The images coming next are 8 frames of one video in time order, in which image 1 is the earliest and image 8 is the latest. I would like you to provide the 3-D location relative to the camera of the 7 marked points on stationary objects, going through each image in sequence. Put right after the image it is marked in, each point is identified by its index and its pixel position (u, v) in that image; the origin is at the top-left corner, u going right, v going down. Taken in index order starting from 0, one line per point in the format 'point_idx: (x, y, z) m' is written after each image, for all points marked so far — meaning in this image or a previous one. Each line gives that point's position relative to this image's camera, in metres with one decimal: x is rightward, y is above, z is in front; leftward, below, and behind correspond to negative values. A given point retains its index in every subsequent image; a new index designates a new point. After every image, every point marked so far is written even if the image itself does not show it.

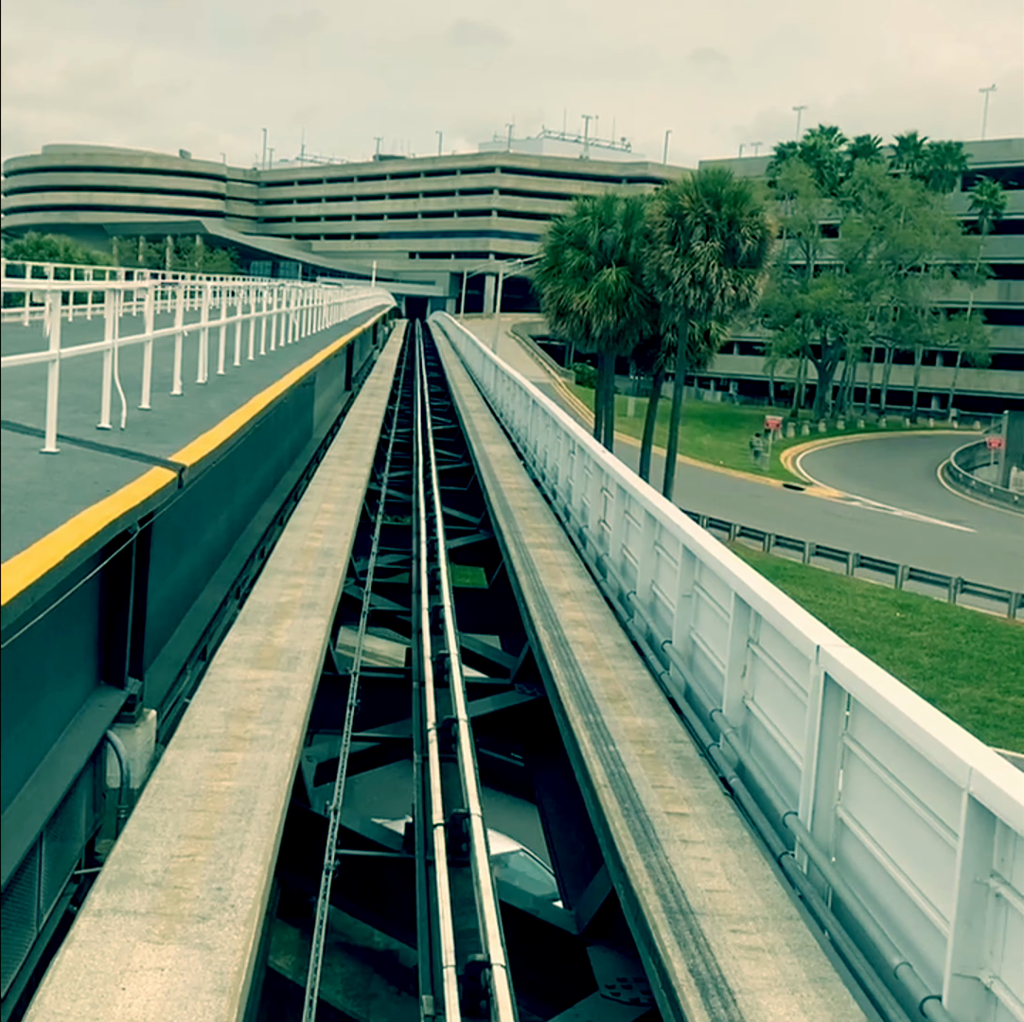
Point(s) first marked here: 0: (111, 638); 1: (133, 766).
0: (-2.2, -0.7, +7.2) m
1: (-2.0, -1.4, +6.9) m
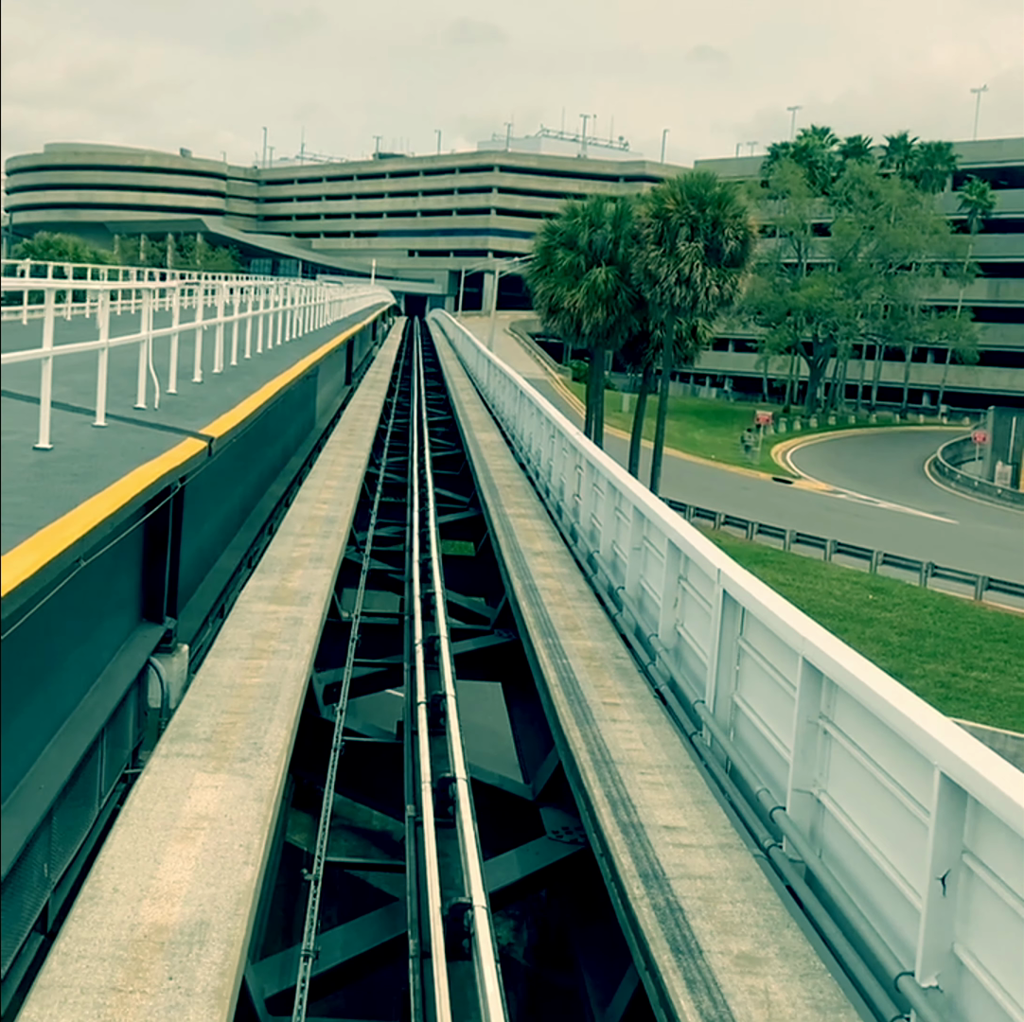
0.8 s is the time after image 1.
0: (-2.4, -0.5, +8.6) m
1: (-2.2, -1.2, +8.3) m
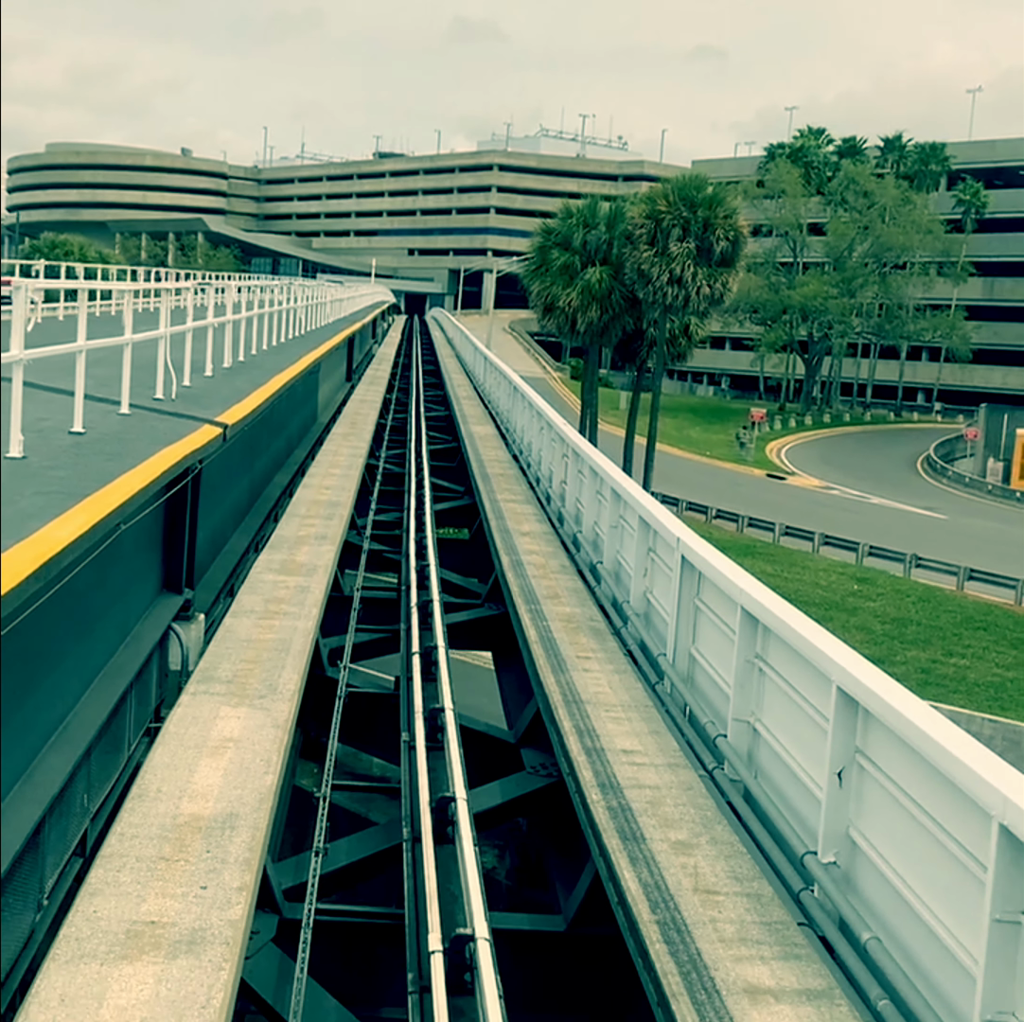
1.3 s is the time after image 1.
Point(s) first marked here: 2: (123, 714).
0: (-2.5, -0.3, +9.4) m
1: (-2.3, -1.0, +9.2) m
2: (-2.4, -1.2, +8.0) m
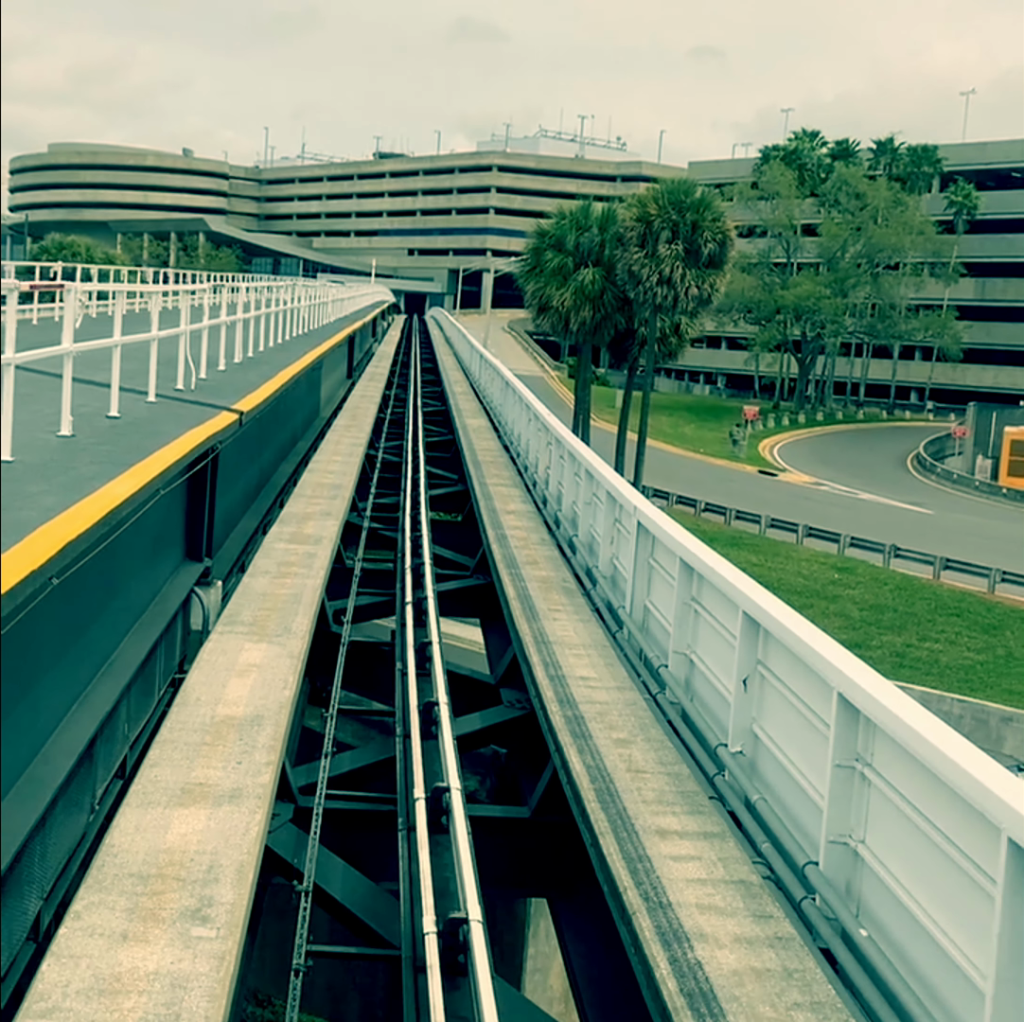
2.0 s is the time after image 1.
0: (-2.6, -0.1, +10.6) m
1: (-2.4, -0.8, +10.4) m
2: (-2.5, -1.0, +9.2) m
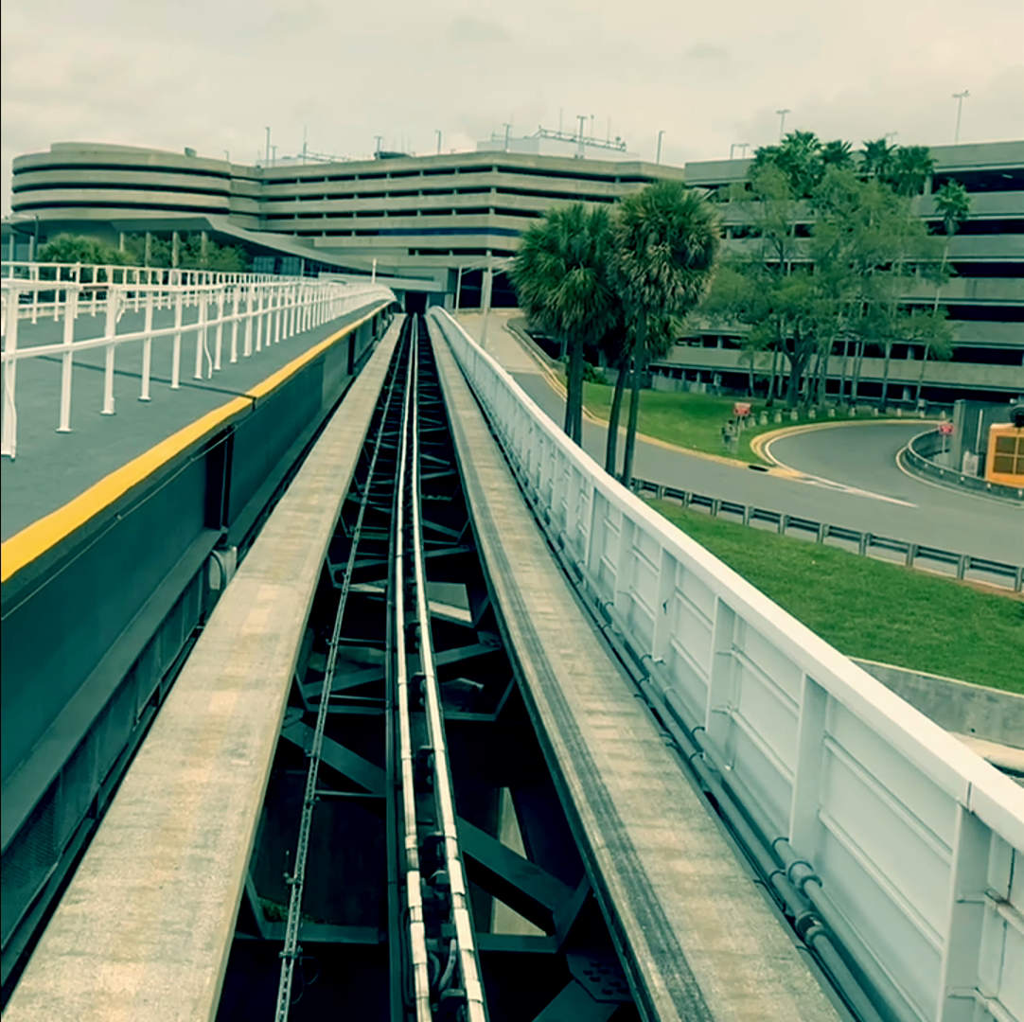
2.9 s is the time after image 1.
0: (-2.8, +0.1, +12.1) m
1: (-2.6, -0.6, +11.8) m
2: (-2.7, -0.8, +10.6) m
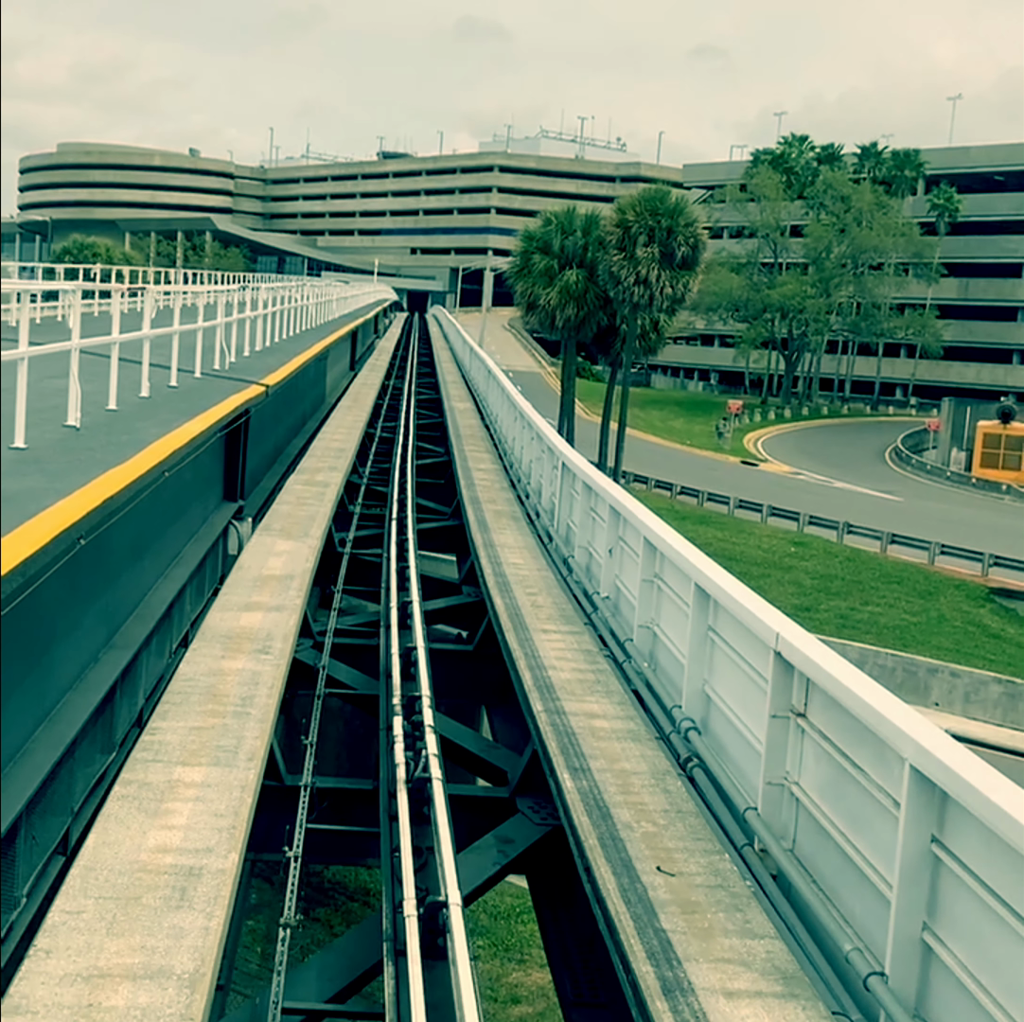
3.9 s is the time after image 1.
0: (-3.0, +0.4, +13.7) m
1: (-2.8, -0.3, +13.5) m
2: (-2.9, -0.5, +12.2) m
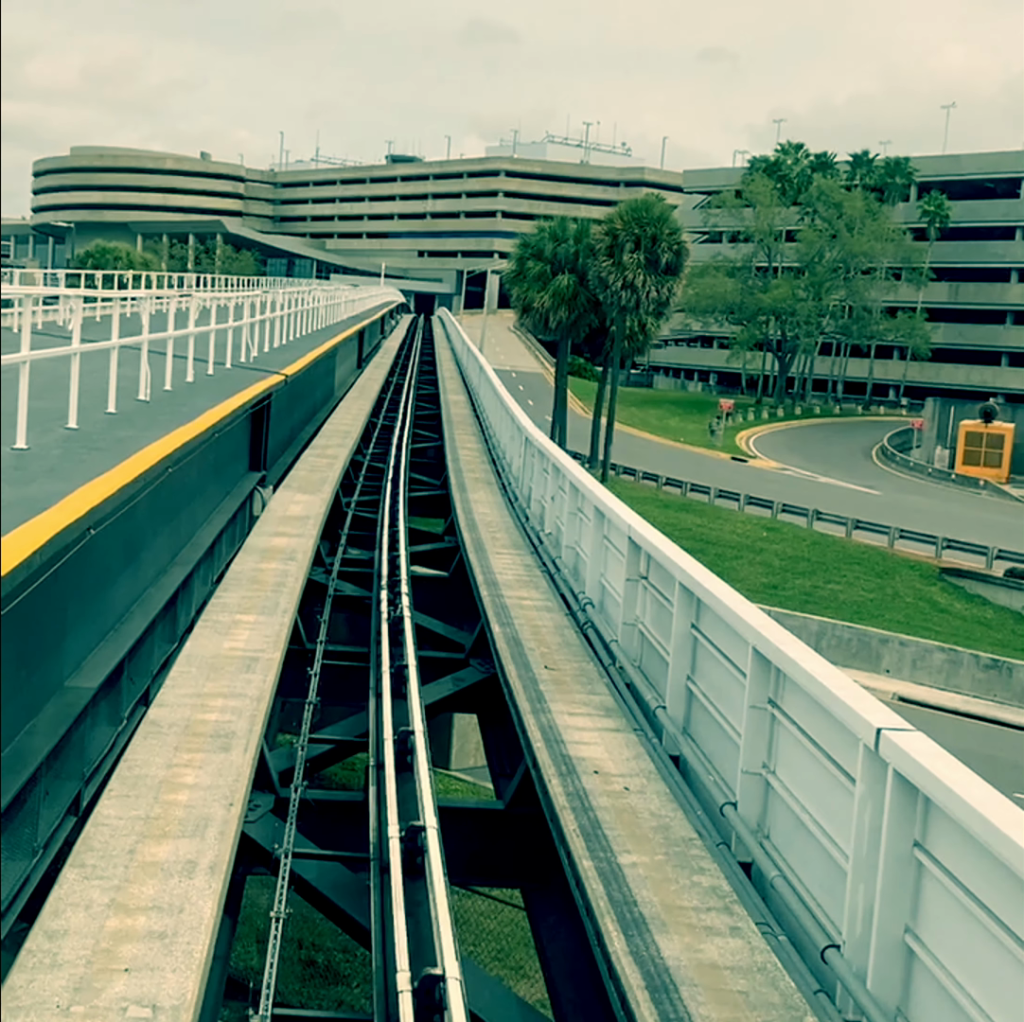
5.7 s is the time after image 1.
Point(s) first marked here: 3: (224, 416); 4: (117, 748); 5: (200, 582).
0: (-3.3, +0.8, +16.5) m
1: (-3.1, +0.1, +16.2) m
2: (-3.2, -0.1, +15.0) m
3: (-2.7, +0.9, +11.9) m
4: (-2.7, -1.6, +8.9) m
5: (-3.0, -0.7, +12.2) m
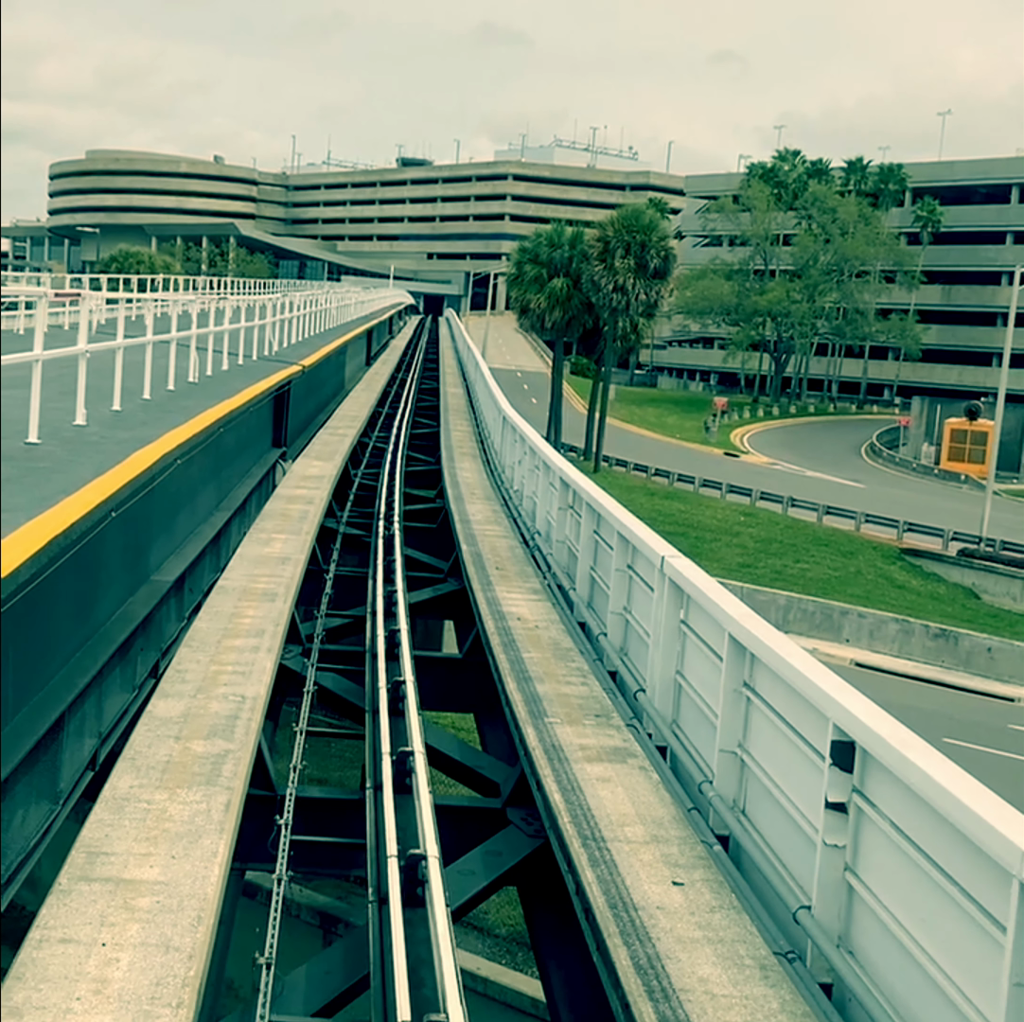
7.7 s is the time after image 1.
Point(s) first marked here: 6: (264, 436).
0: (-3.5, +1.3, +19.4) m
1: (-3.4, +0.6, +19.2) m
2: (-3.5, +0.3, +17.9) m
3: (-2.9, +1.3, +14.8) m
4: (-3.0, -1.2, +11.8) m
5: (-3.3, -0.3, +15.1) m
6: (-3.5, +1.0, +18.1) m
